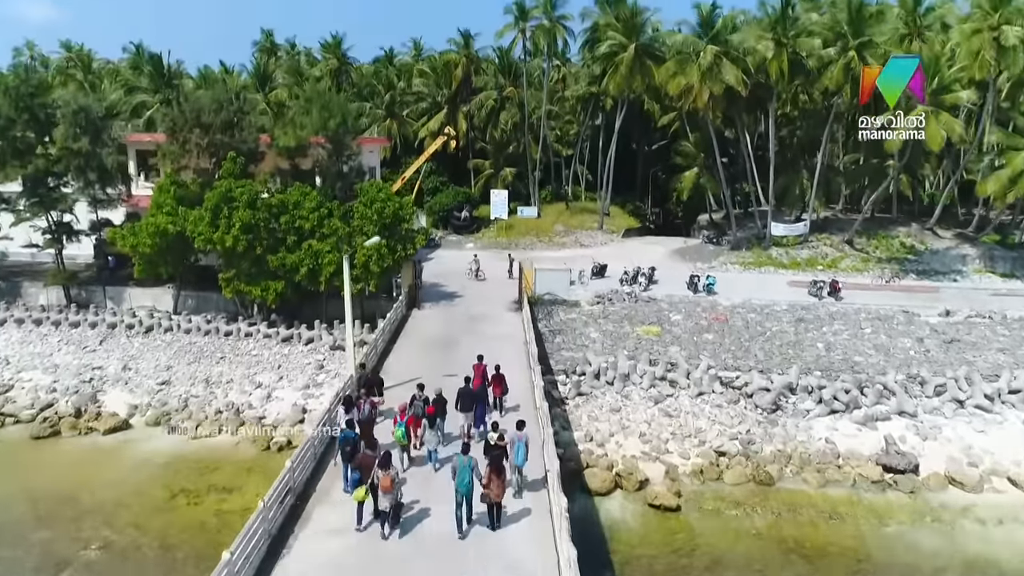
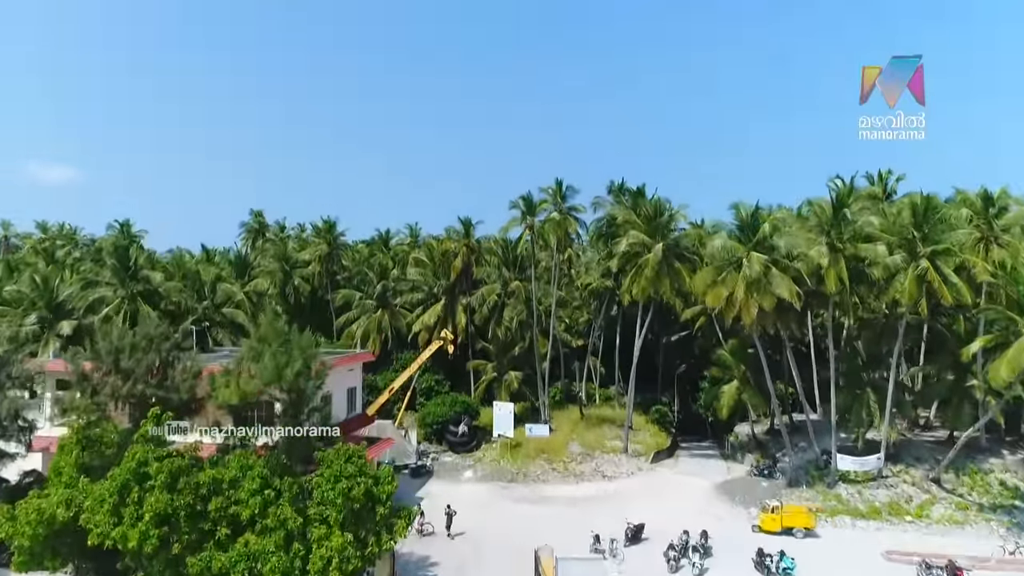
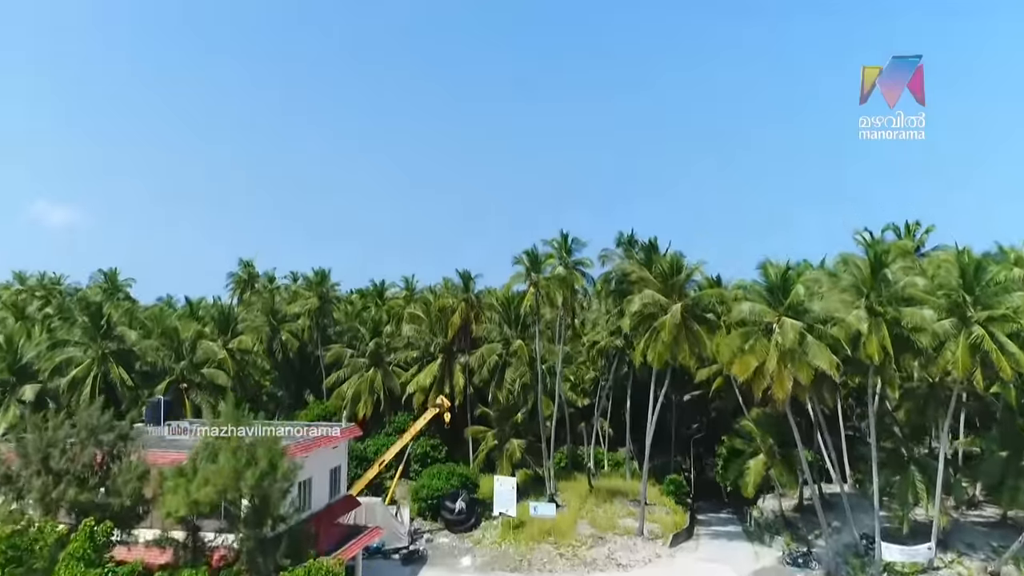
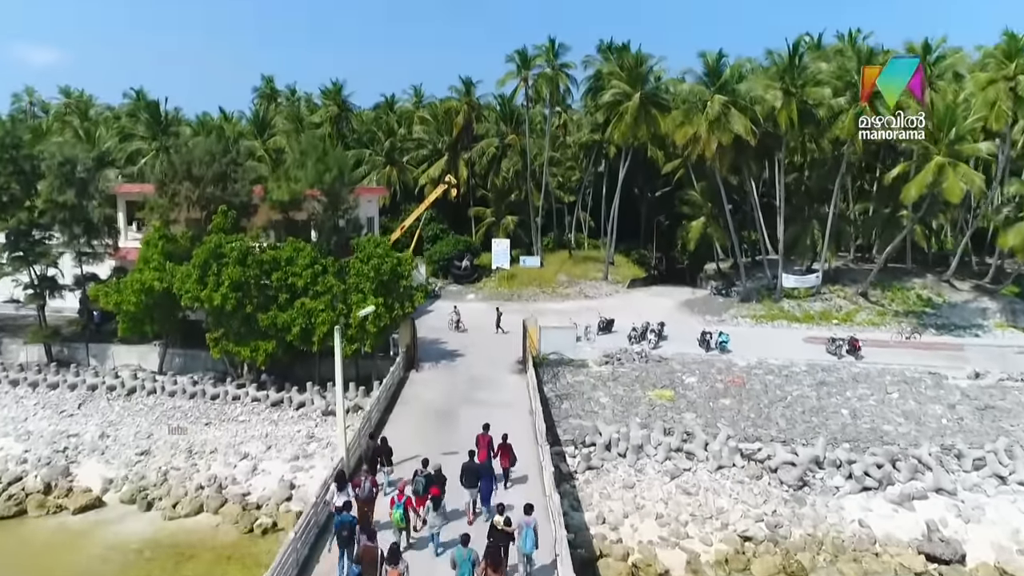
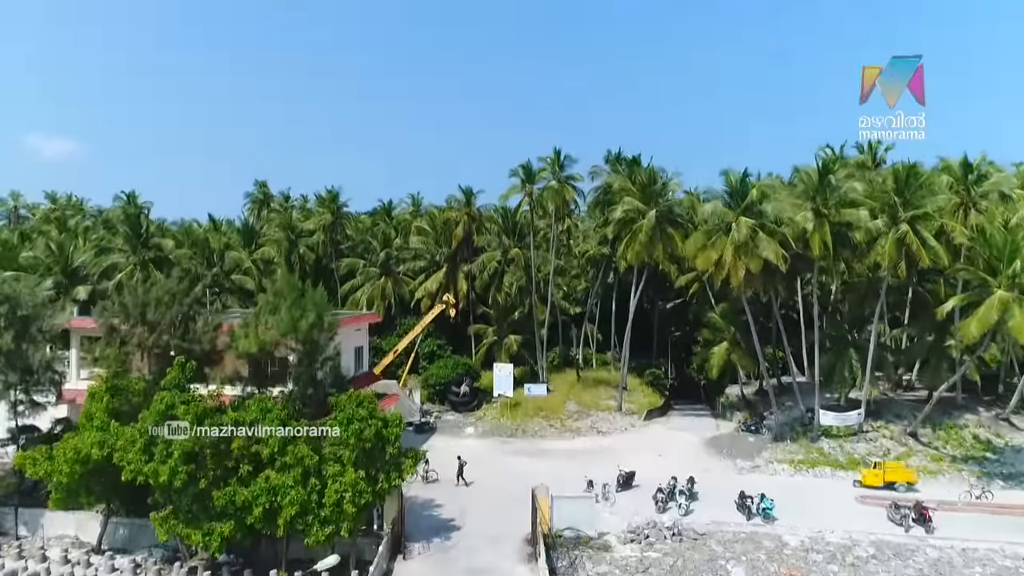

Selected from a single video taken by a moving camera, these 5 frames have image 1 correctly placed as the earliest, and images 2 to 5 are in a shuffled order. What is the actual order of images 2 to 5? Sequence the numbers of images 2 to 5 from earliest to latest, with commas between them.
4, 5, 2, 3
